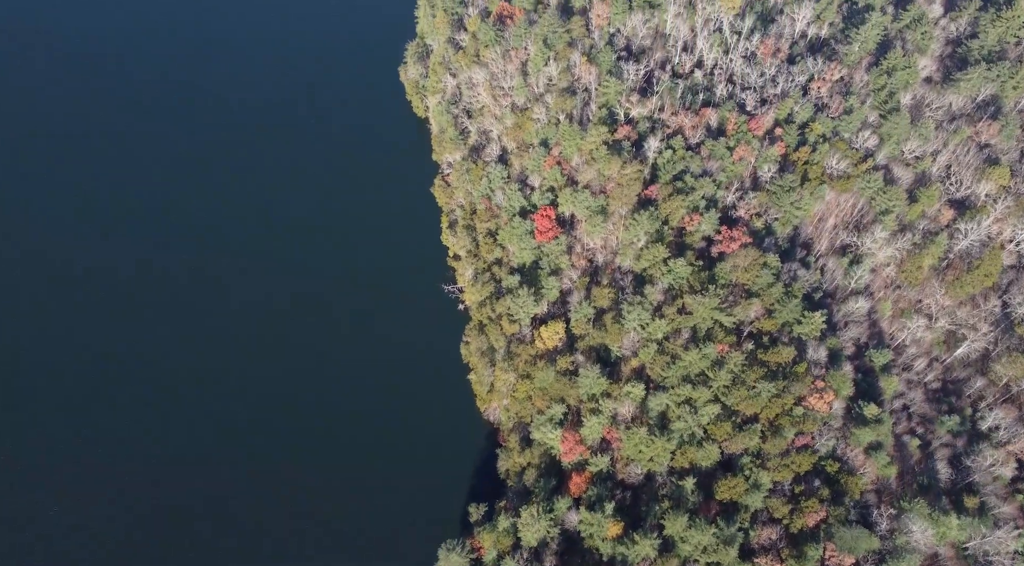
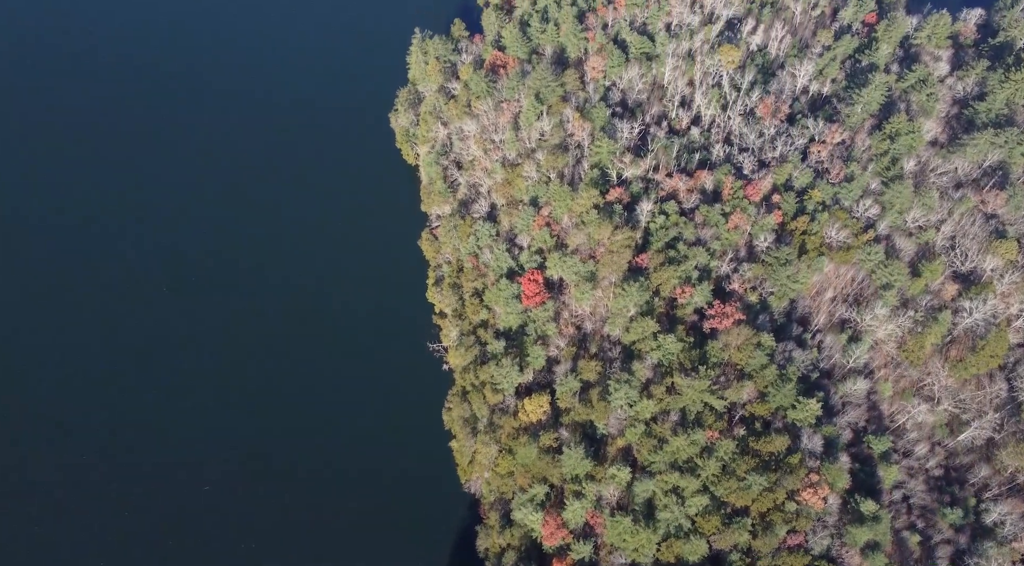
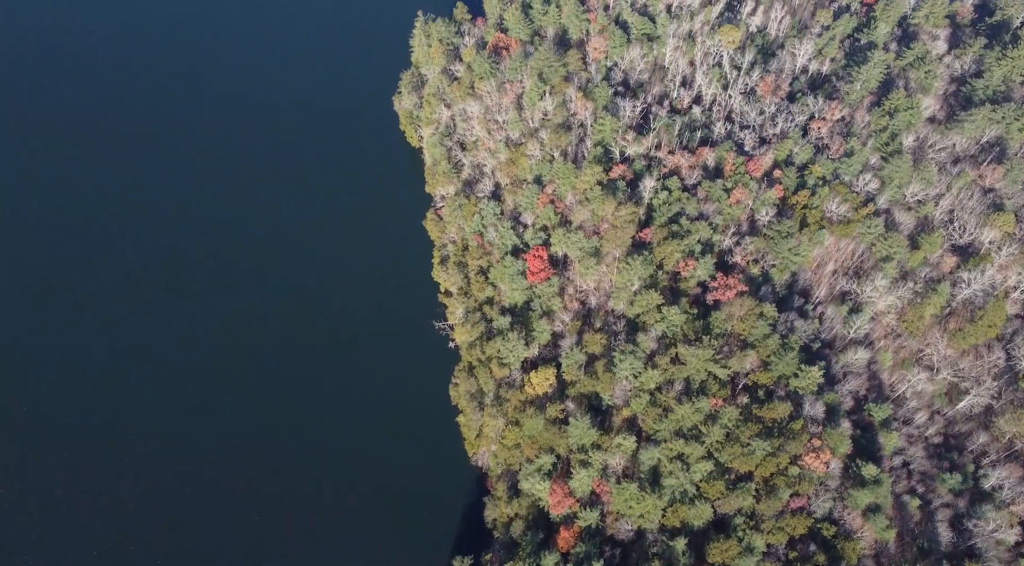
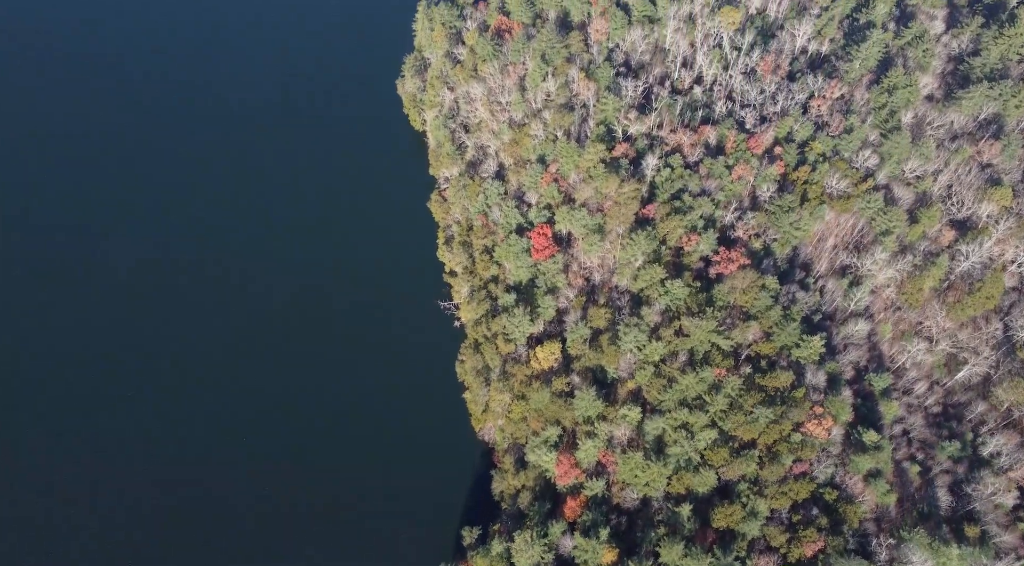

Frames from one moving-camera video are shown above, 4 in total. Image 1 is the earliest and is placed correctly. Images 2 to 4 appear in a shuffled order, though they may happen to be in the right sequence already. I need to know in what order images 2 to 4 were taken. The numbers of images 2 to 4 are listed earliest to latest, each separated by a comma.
4, 3, 2
